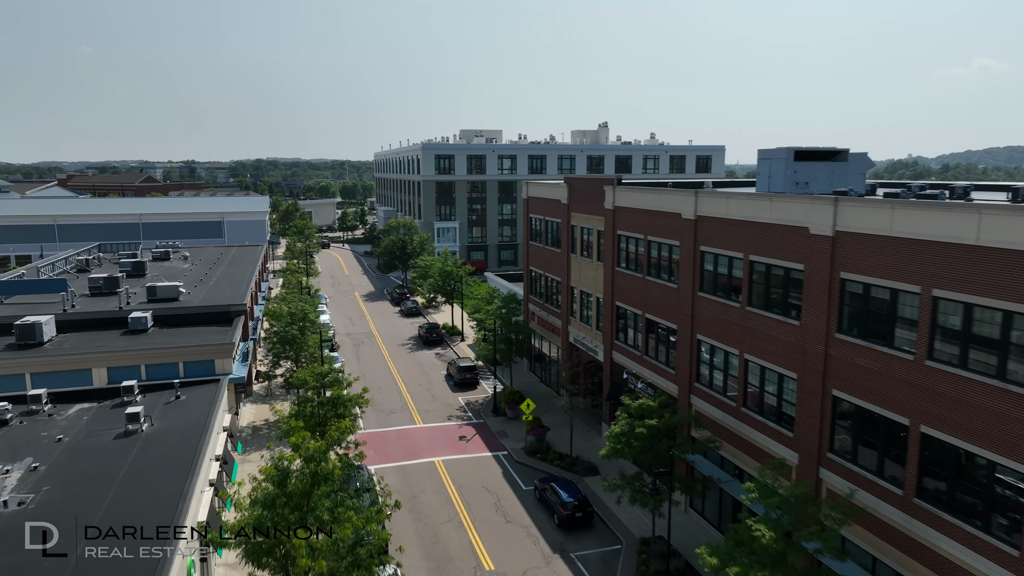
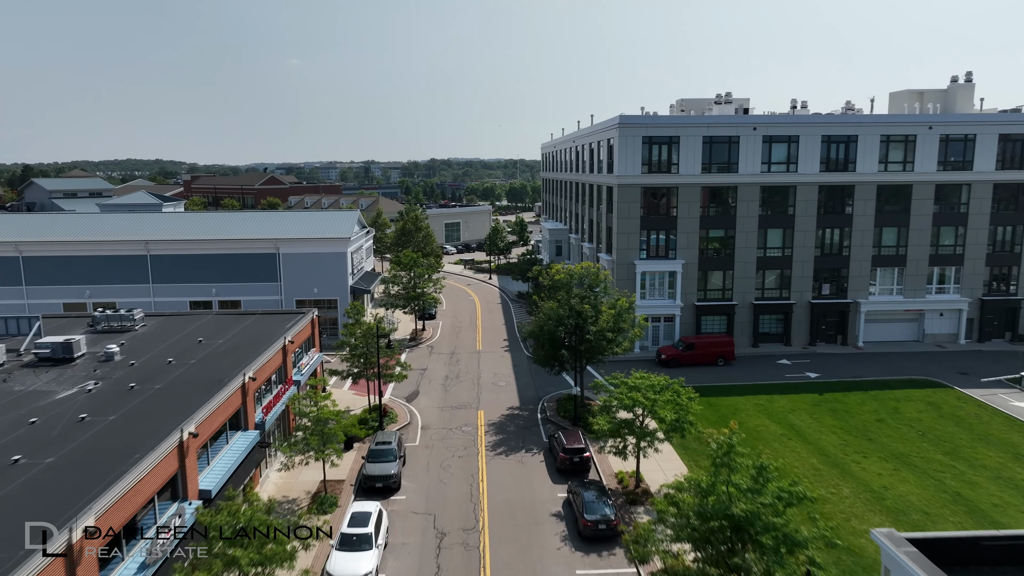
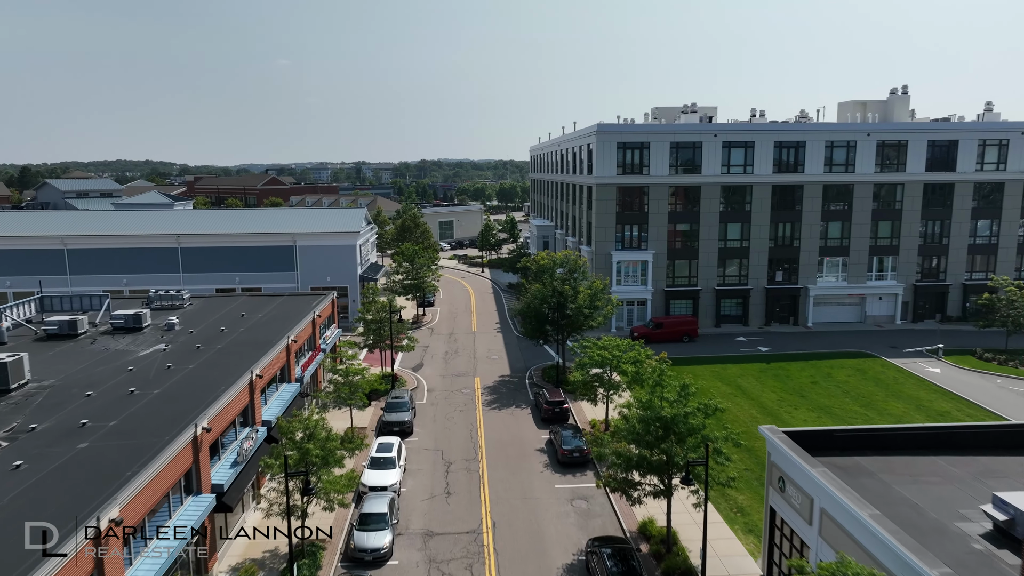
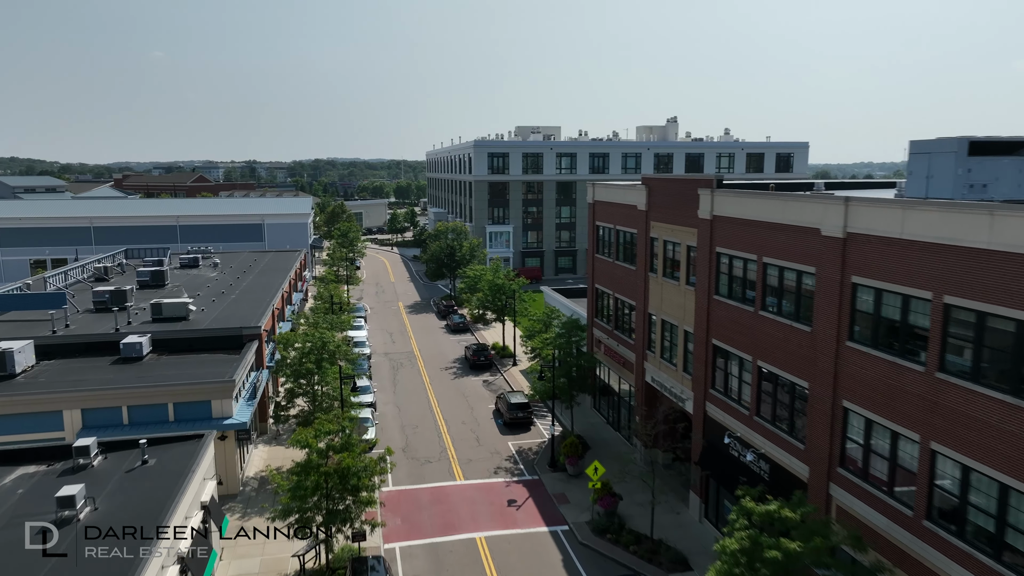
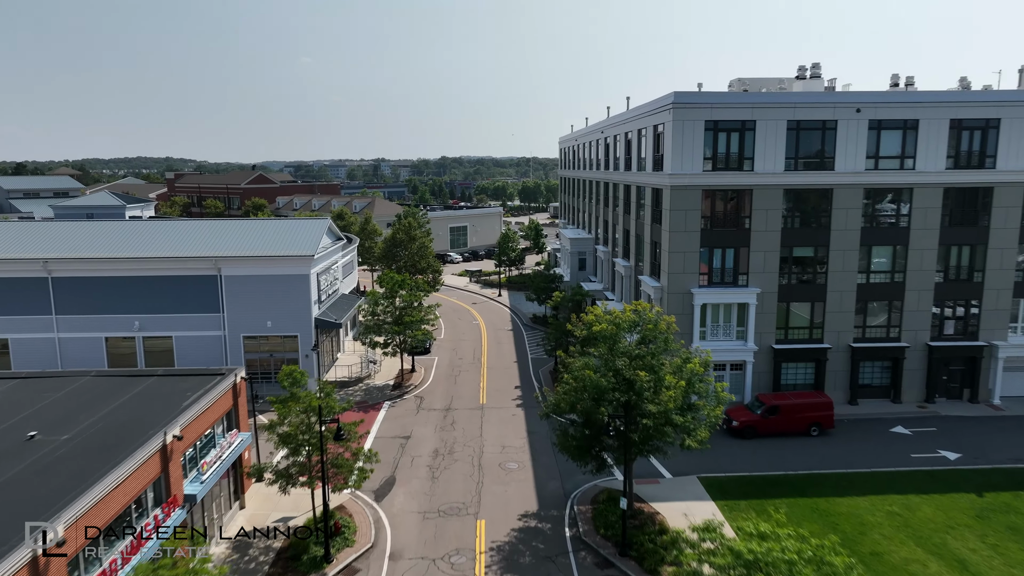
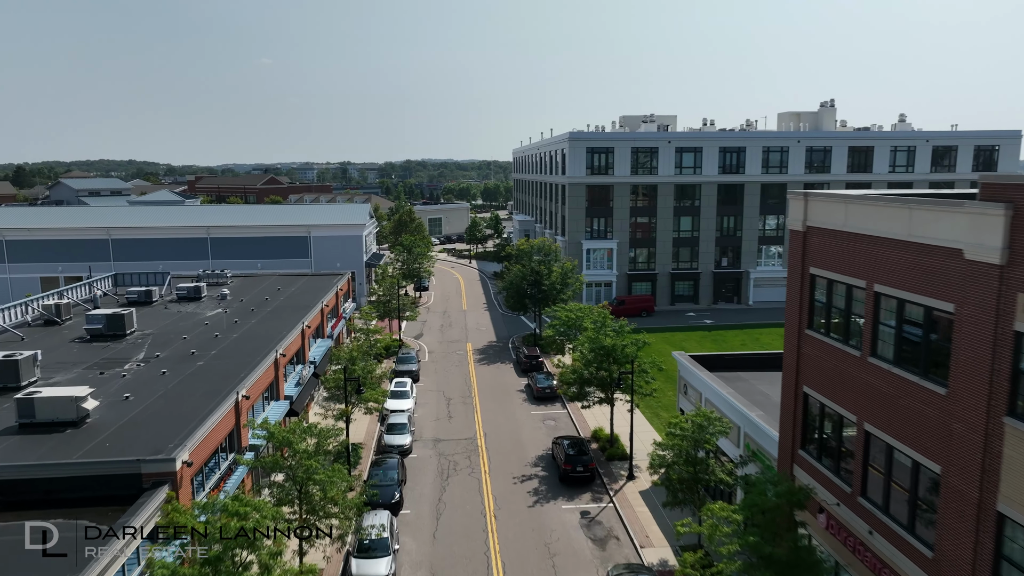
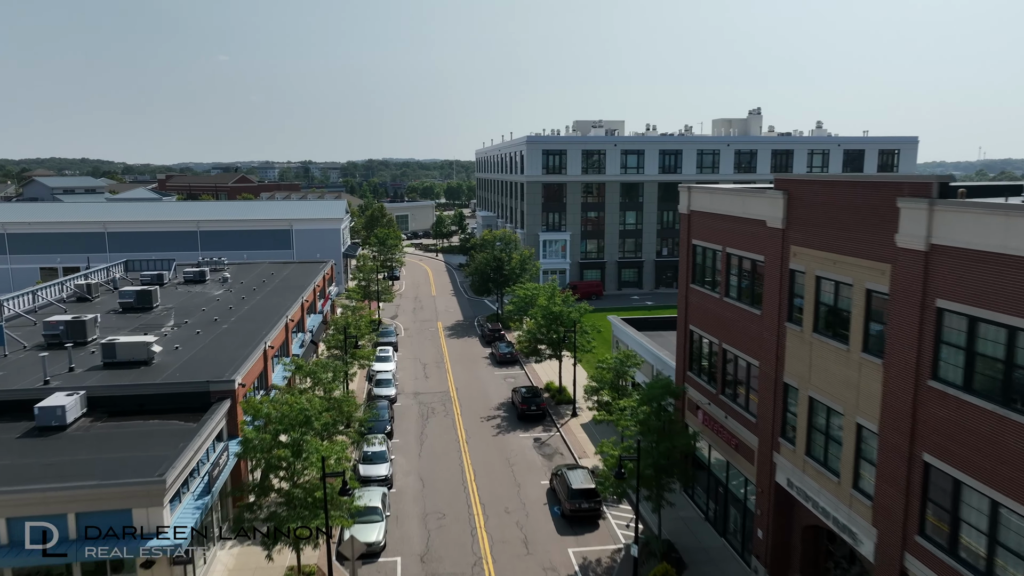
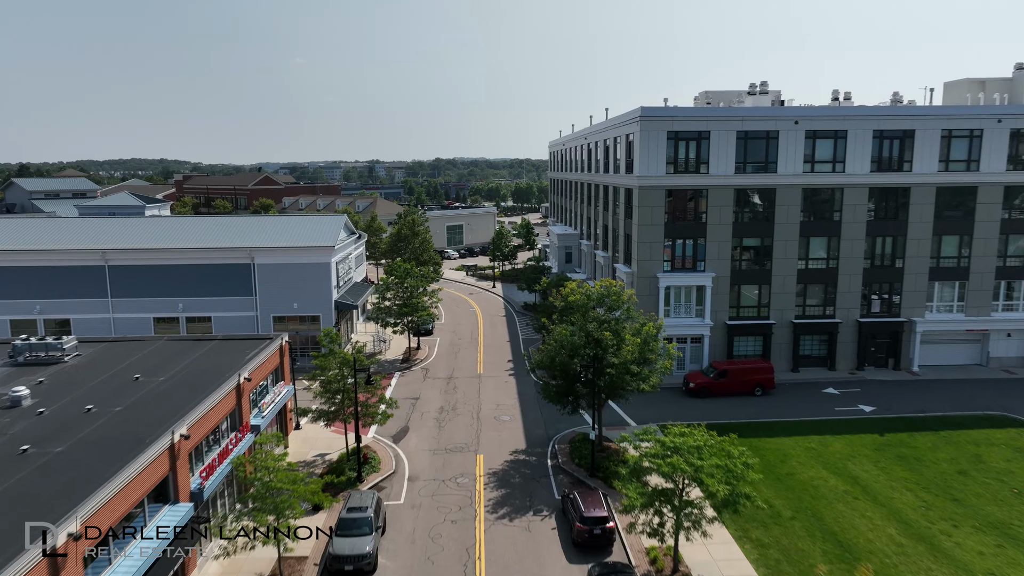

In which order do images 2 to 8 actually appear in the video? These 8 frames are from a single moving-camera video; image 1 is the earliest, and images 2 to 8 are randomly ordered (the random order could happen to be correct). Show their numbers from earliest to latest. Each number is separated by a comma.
4, 7, 6, 3, 2, 8, 5
